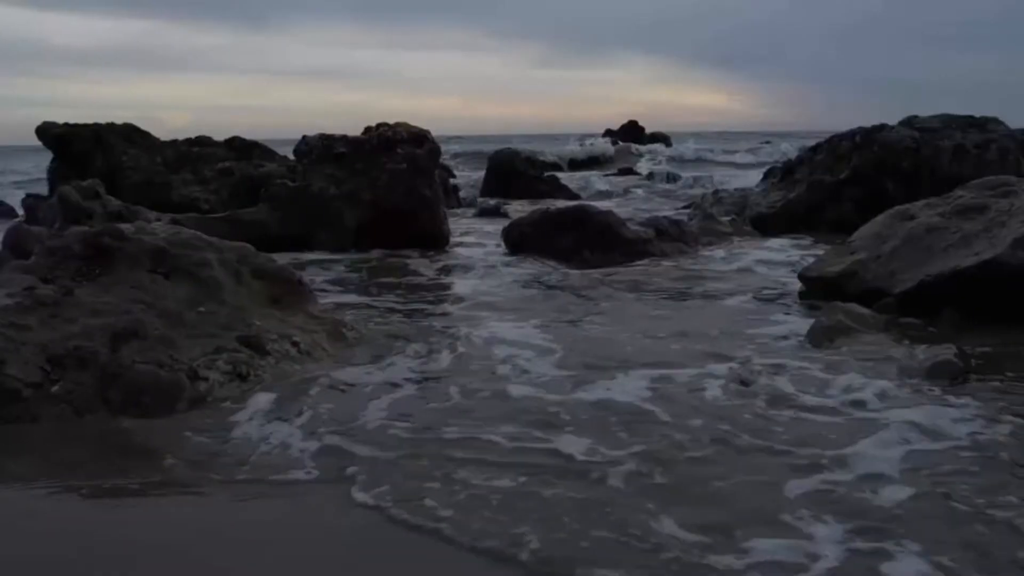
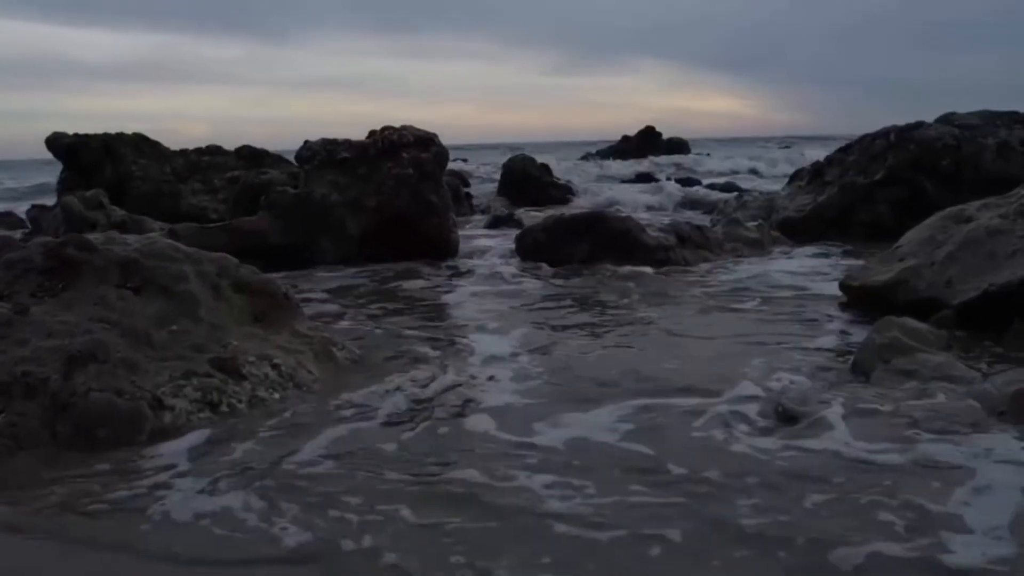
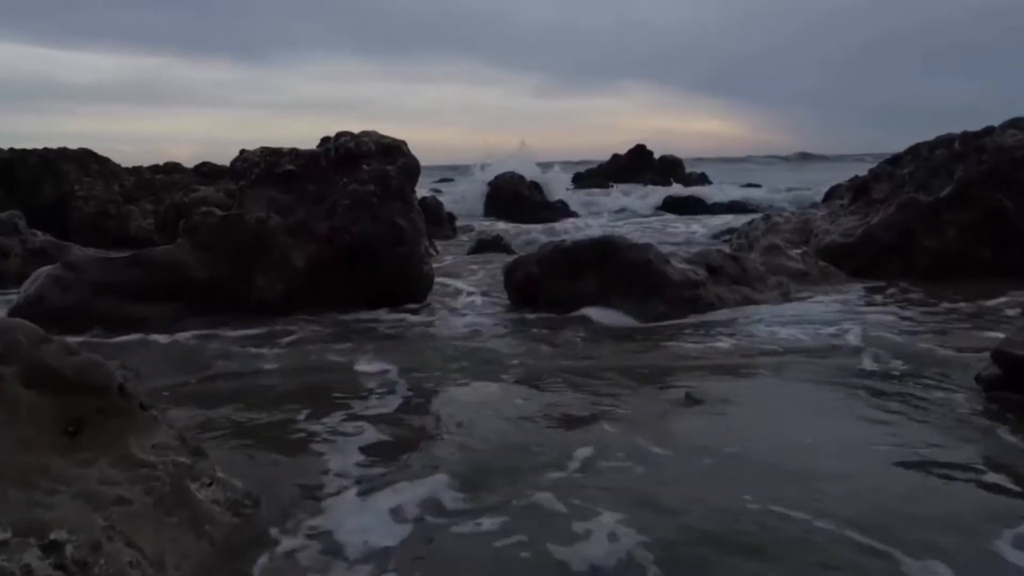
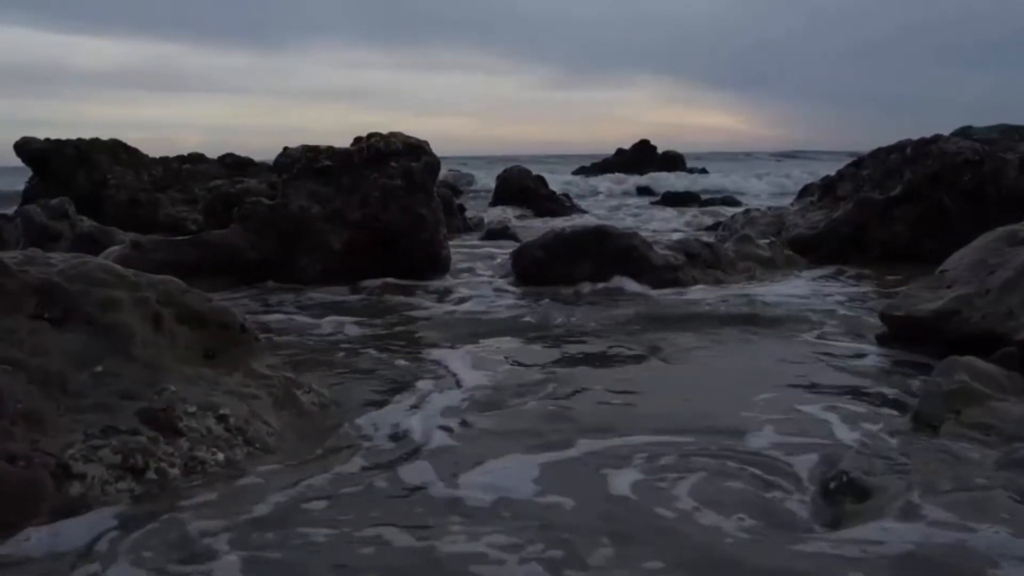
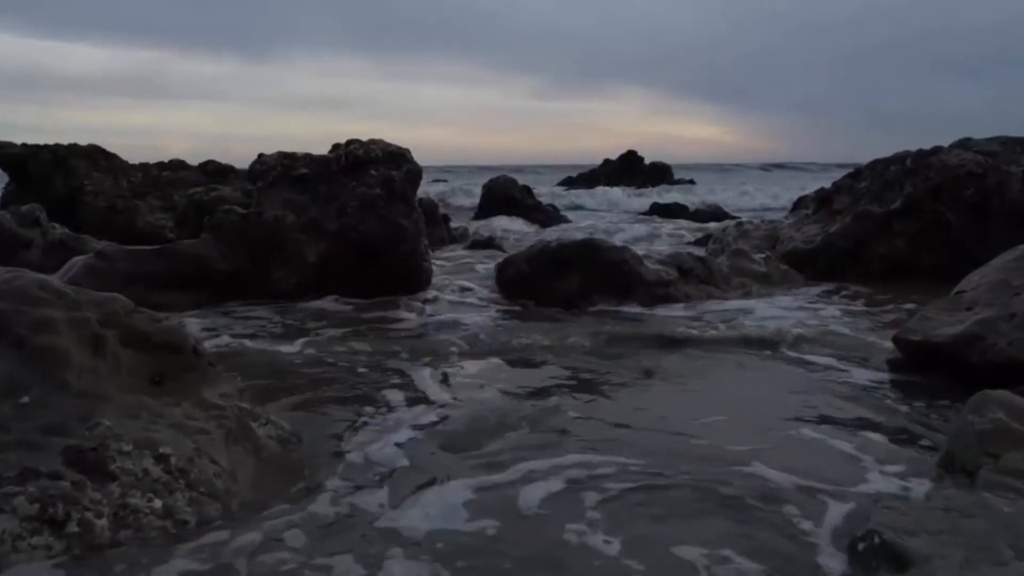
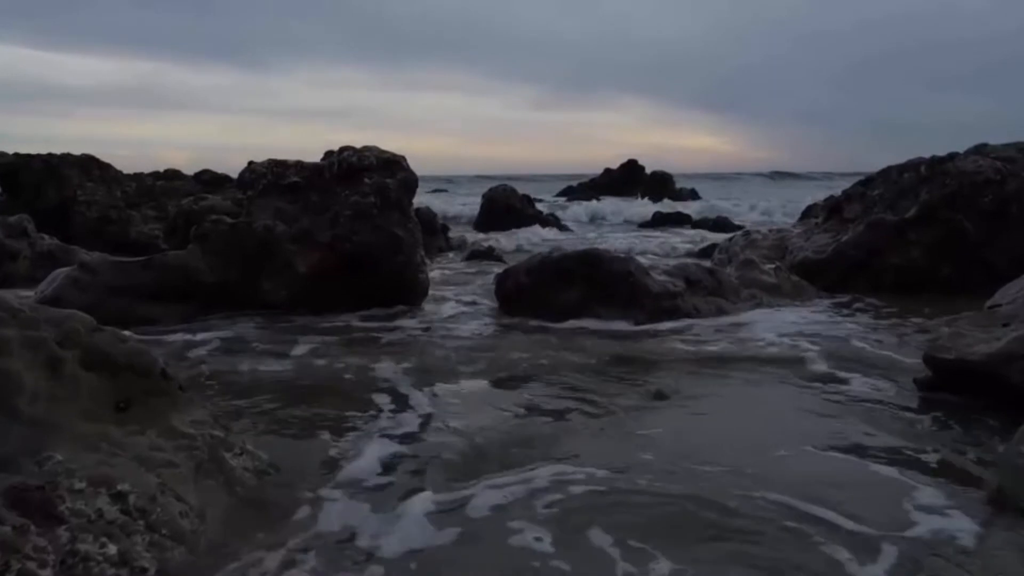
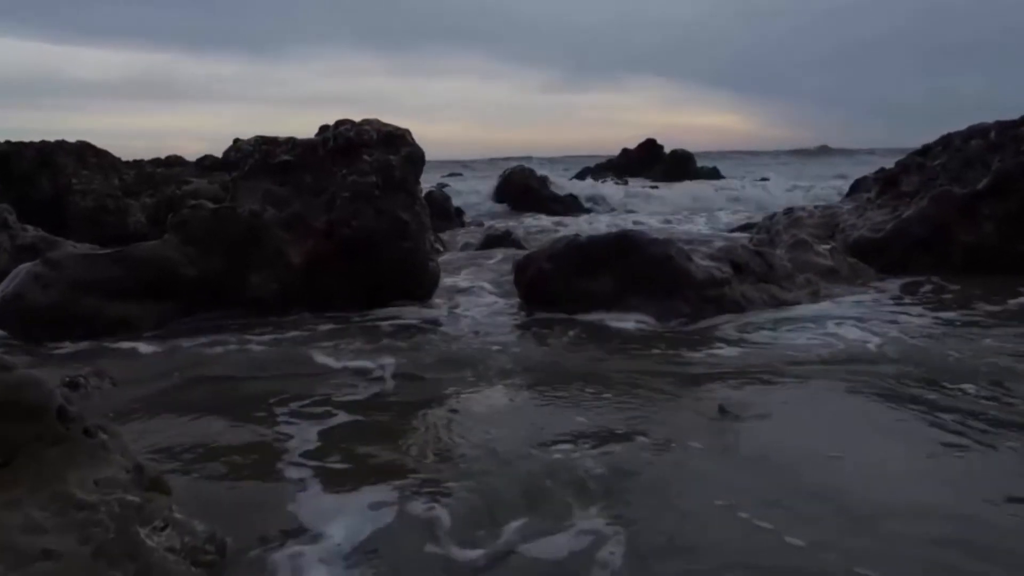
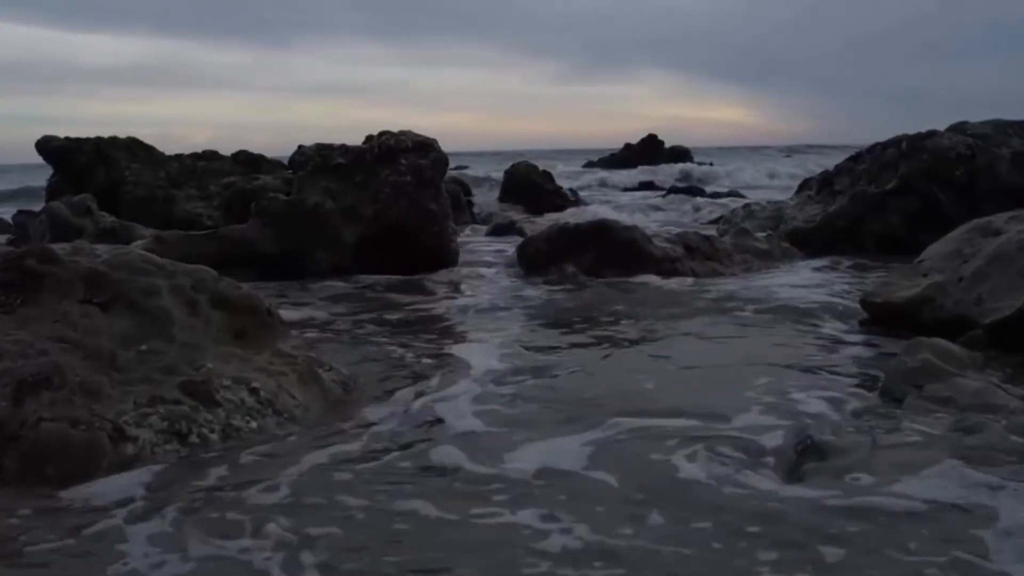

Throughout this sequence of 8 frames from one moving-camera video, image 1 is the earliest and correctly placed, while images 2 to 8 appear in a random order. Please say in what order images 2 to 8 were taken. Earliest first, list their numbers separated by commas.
2, 8, 4, 5, 6, 3, 7
